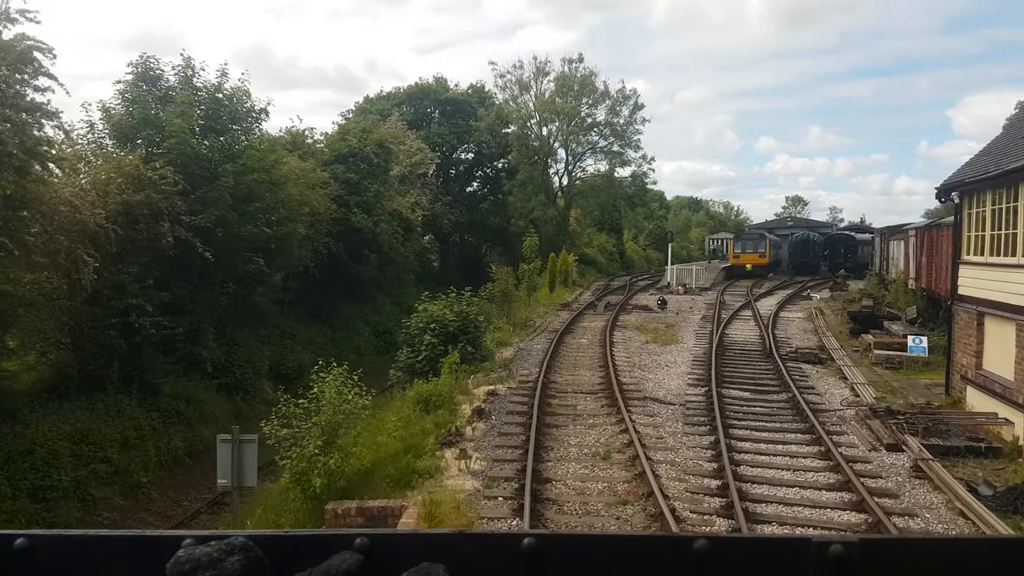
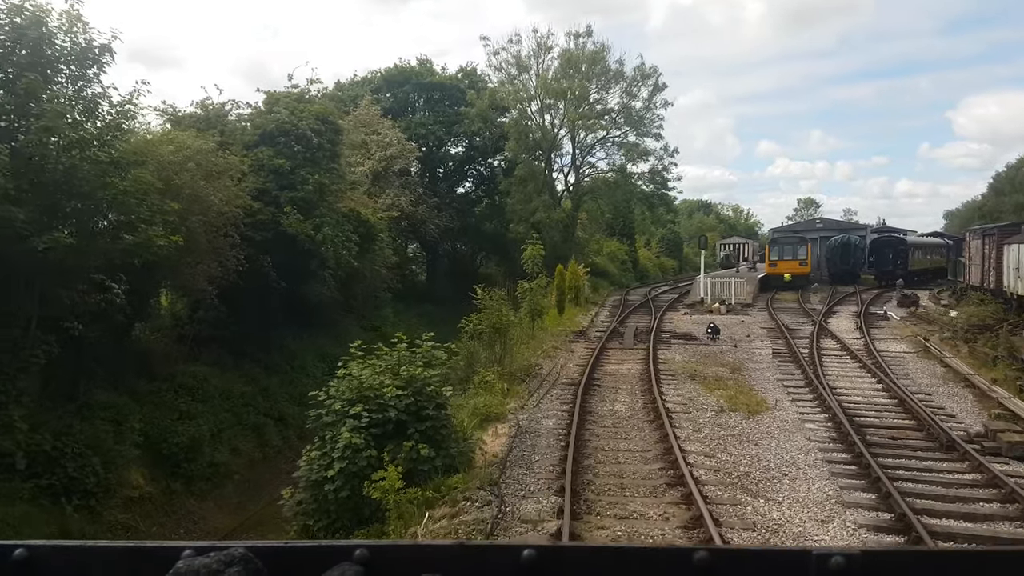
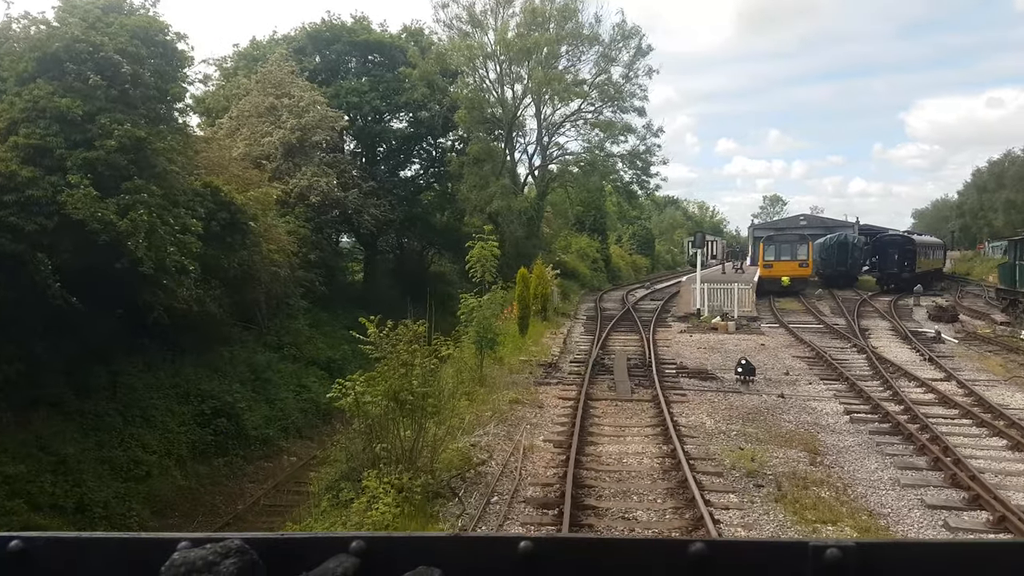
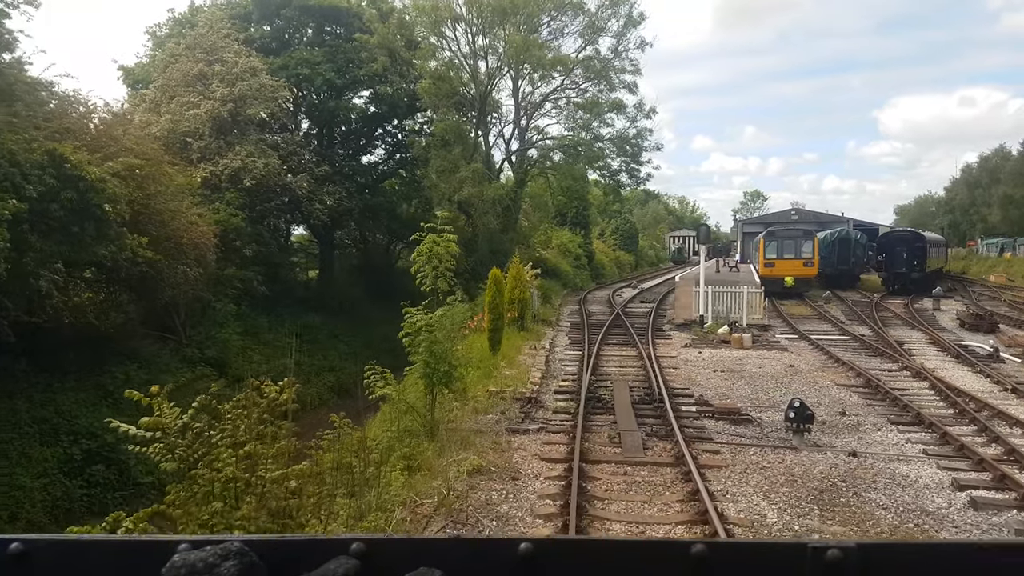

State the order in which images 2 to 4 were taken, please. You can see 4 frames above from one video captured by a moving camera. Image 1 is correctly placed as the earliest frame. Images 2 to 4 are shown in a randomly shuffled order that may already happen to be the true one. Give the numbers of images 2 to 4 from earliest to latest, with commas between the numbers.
2, 3, 4
